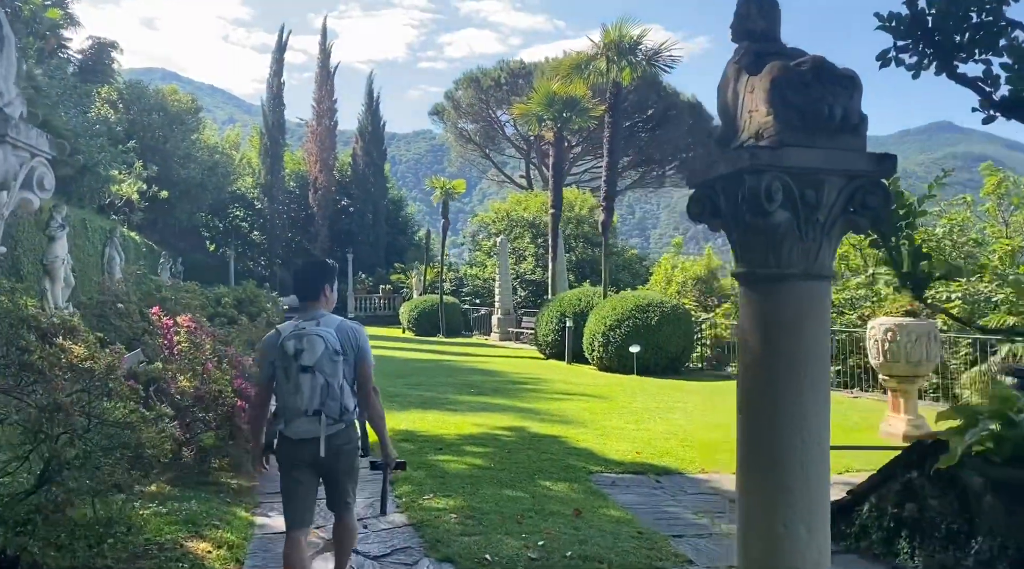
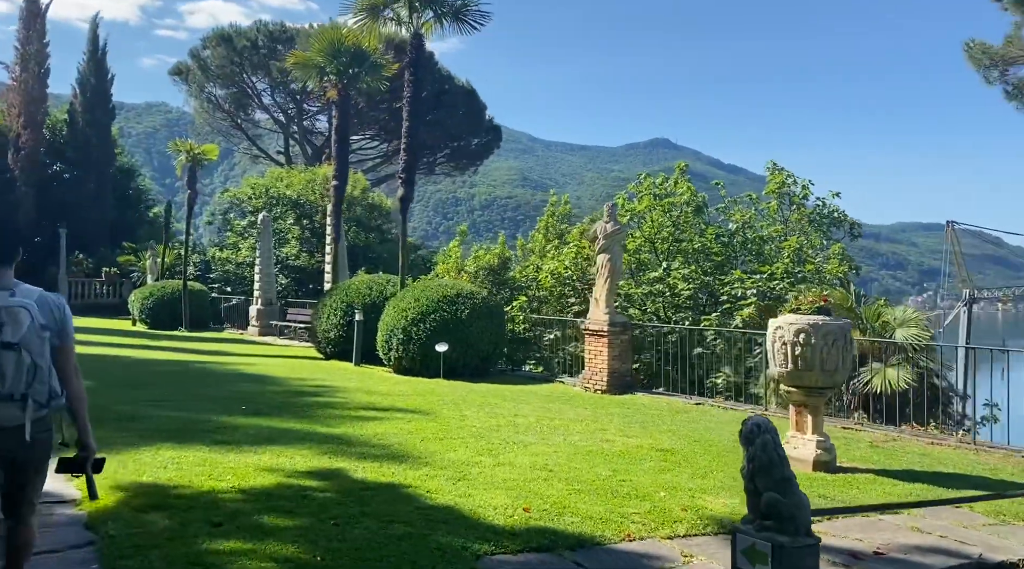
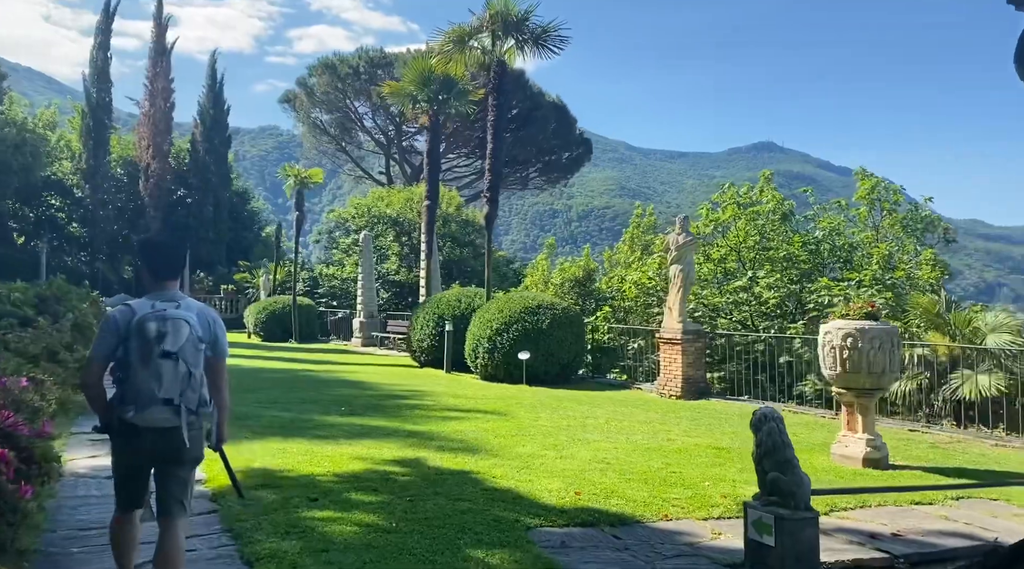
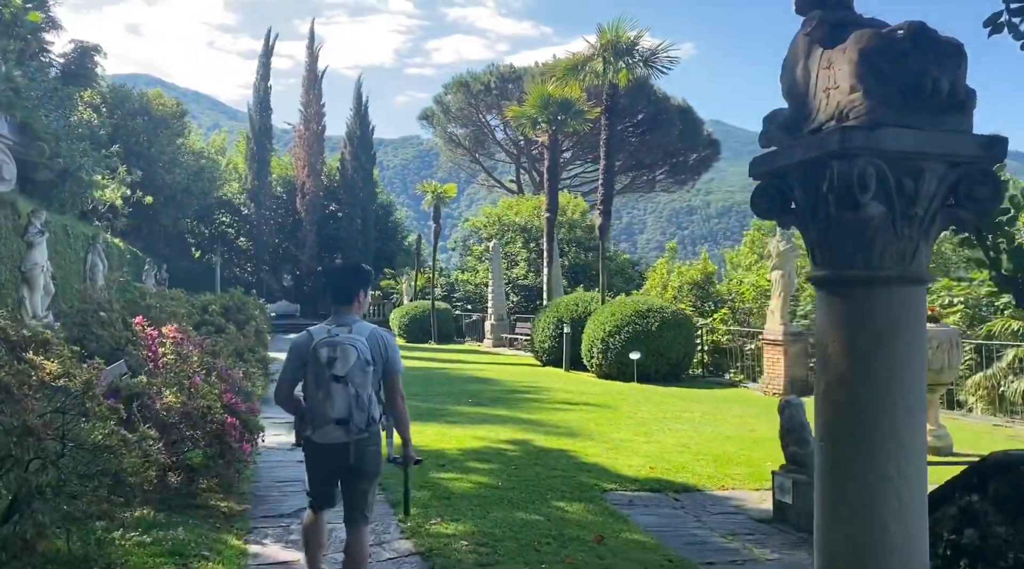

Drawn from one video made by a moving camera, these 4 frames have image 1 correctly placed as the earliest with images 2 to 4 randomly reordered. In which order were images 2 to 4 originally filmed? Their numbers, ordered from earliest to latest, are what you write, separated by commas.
4, 3, 2
